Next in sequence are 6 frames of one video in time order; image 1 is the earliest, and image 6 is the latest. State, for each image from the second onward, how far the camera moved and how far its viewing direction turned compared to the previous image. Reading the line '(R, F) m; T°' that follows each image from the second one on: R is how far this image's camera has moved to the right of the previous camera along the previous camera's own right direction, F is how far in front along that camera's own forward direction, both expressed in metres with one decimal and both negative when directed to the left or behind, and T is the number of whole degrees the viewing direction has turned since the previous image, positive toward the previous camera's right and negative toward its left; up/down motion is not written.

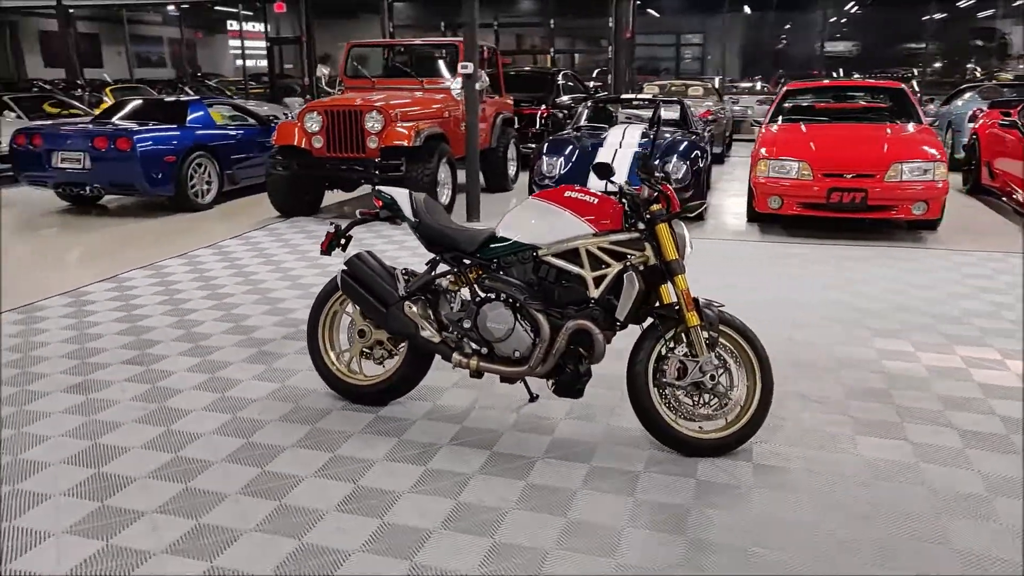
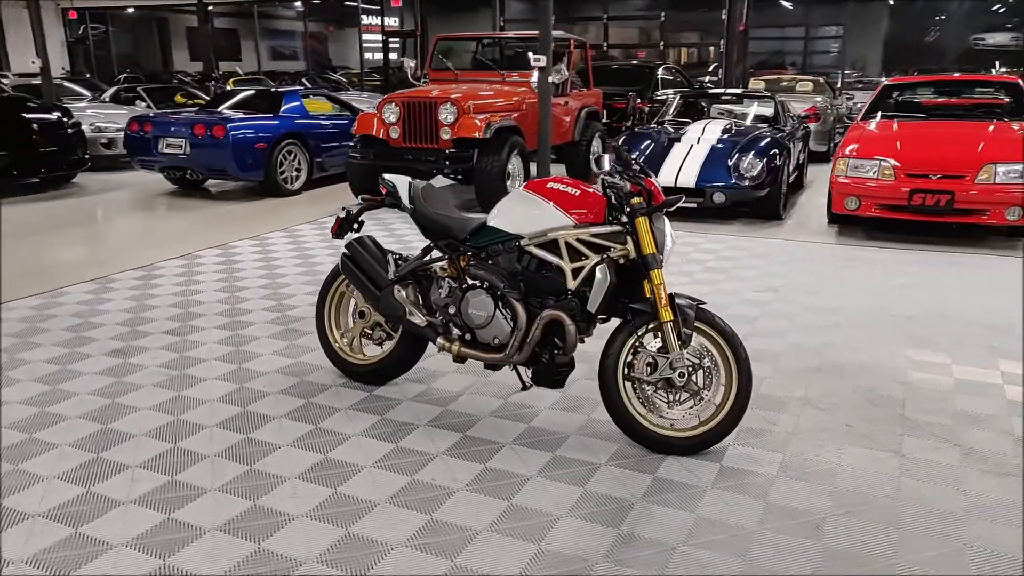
(+0.5, 0.0) m; -8°
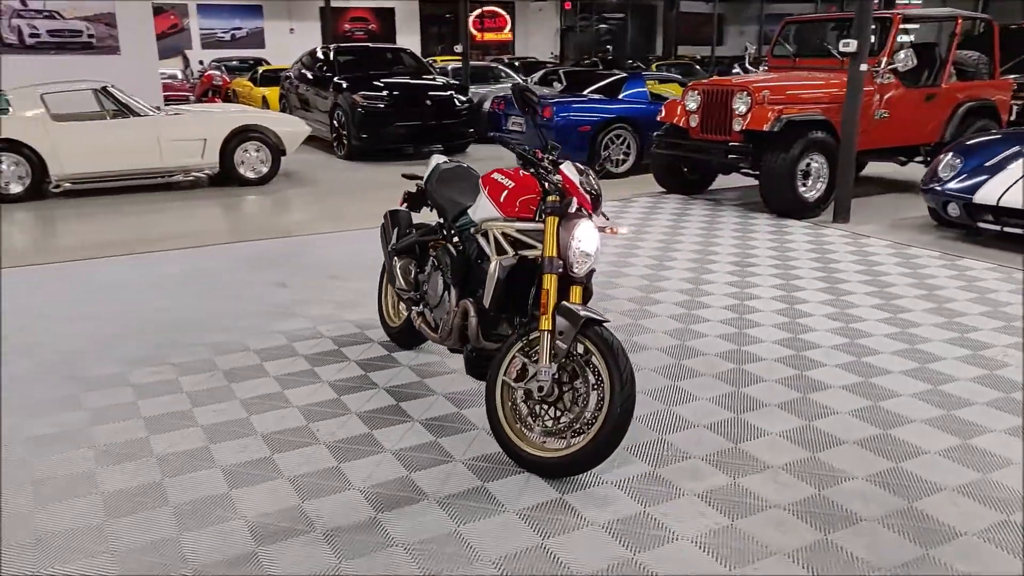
(+1.8, +0.5) m; -33°
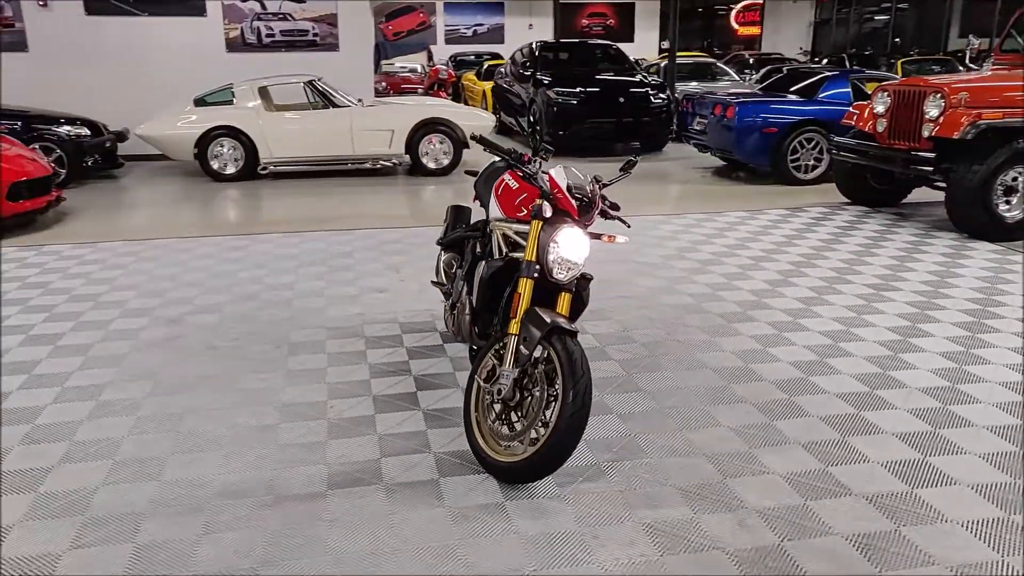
(+0.8, +0.1) m; -17°
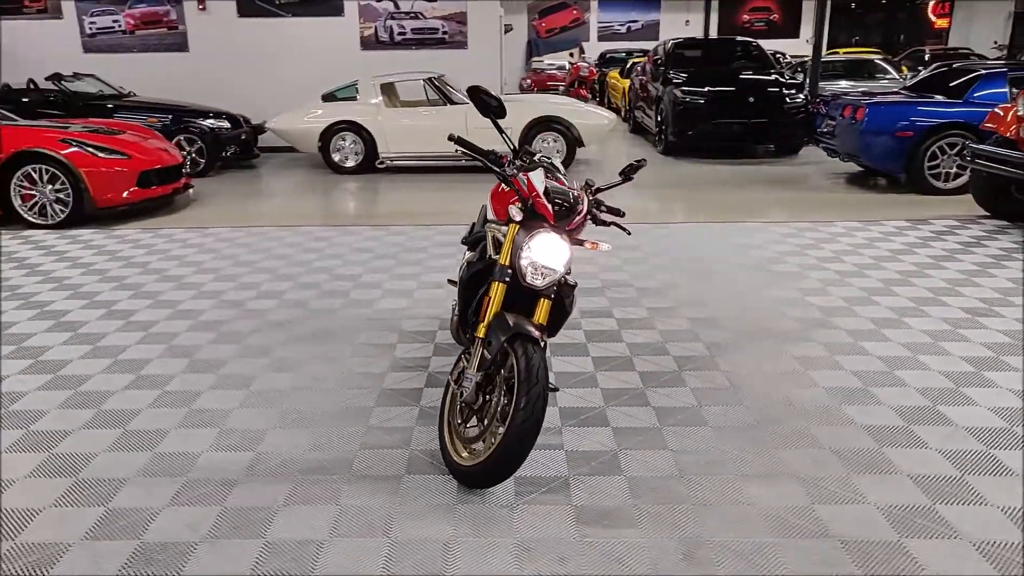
(+0.6, +0.1) m; -11°
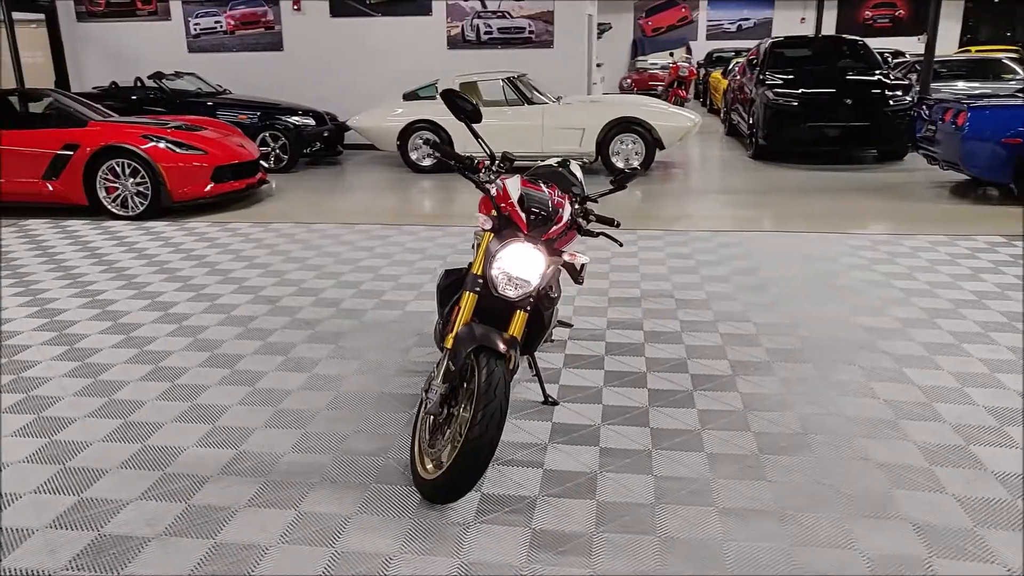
(+0.4, +0.1) m; -8°
